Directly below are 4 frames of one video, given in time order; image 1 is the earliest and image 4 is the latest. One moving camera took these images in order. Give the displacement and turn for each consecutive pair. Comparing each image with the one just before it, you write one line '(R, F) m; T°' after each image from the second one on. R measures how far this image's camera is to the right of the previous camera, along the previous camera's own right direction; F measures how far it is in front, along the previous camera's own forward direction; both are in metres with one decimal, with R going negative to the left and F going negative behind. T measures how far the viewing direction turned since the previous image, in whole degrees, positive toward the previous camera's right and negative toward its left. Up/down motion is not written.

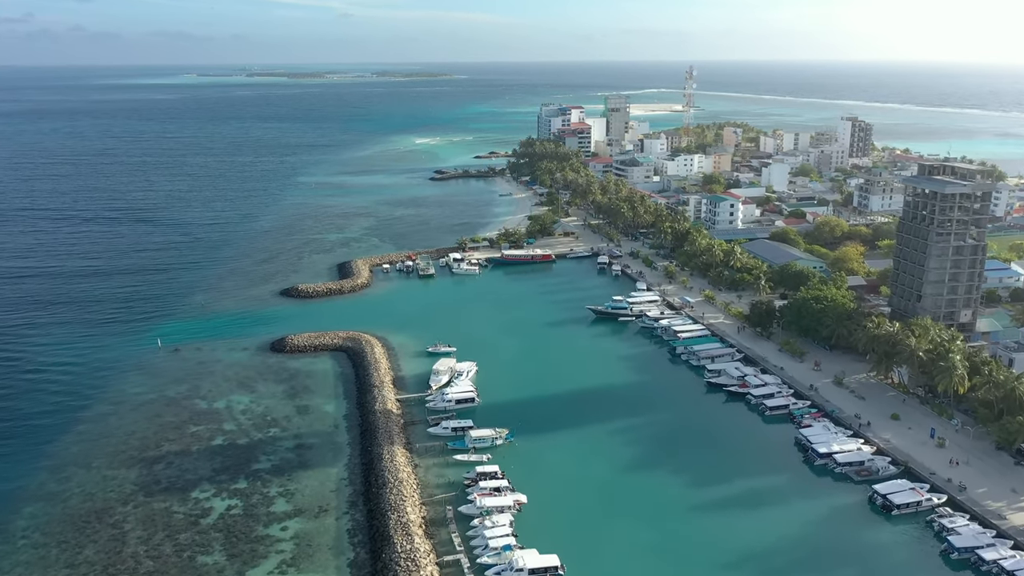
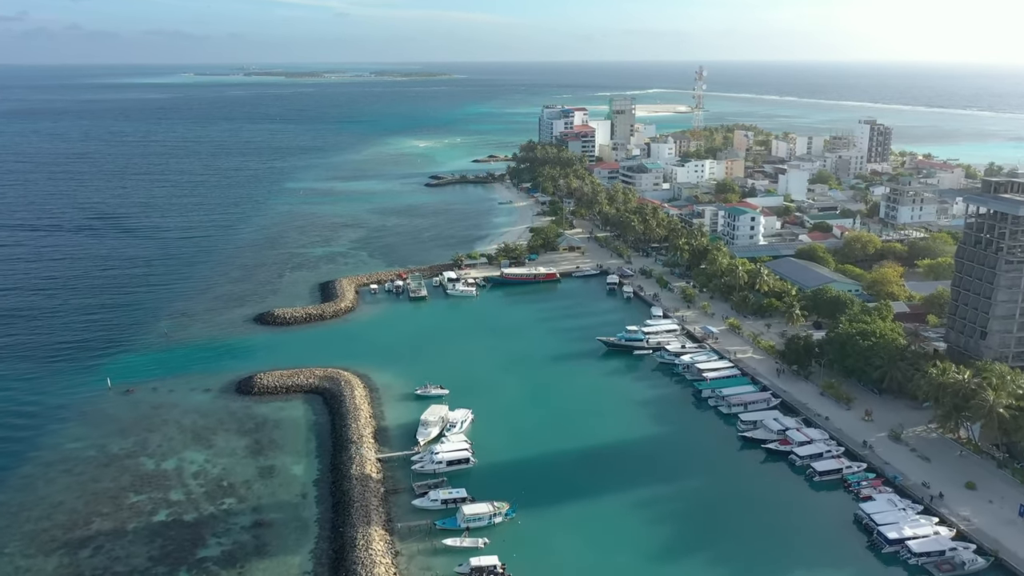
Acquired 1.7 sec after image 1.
(-0.1, +6.4) m; 0°
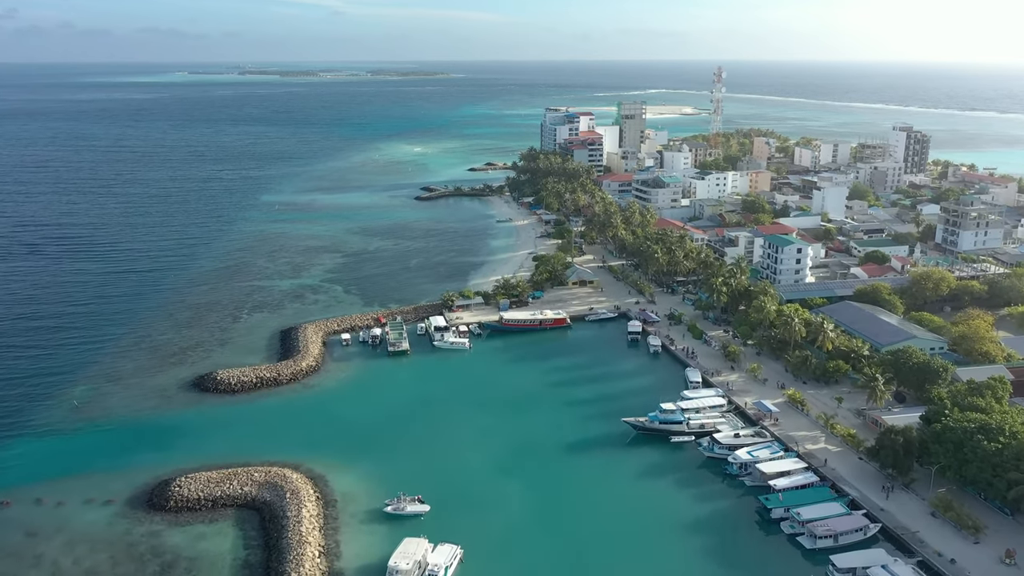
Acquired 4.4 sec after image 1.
(-0.2, +10.9) m; 0°
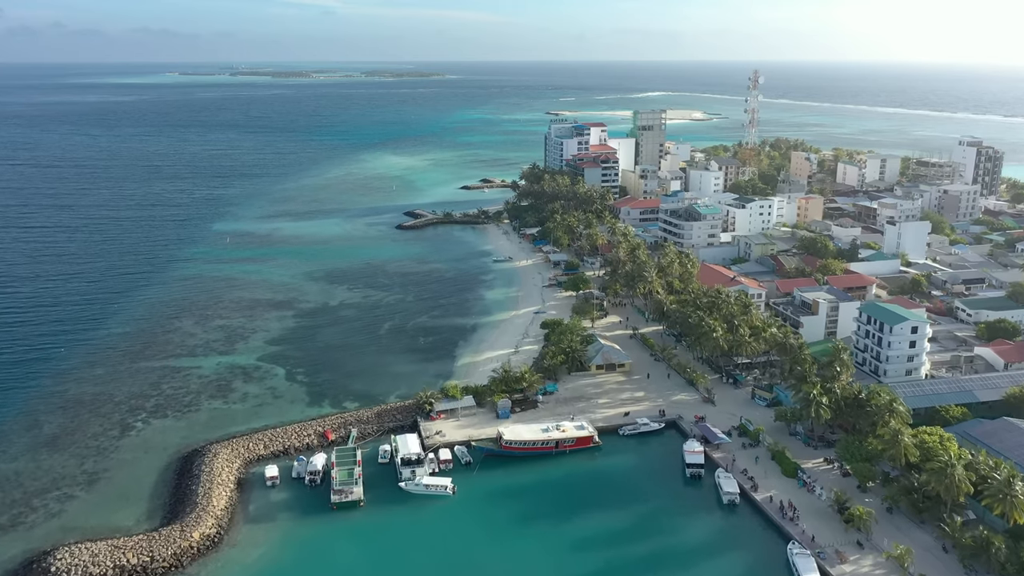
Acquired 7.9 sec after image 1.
(-0.3, +16.2) m; 0°
